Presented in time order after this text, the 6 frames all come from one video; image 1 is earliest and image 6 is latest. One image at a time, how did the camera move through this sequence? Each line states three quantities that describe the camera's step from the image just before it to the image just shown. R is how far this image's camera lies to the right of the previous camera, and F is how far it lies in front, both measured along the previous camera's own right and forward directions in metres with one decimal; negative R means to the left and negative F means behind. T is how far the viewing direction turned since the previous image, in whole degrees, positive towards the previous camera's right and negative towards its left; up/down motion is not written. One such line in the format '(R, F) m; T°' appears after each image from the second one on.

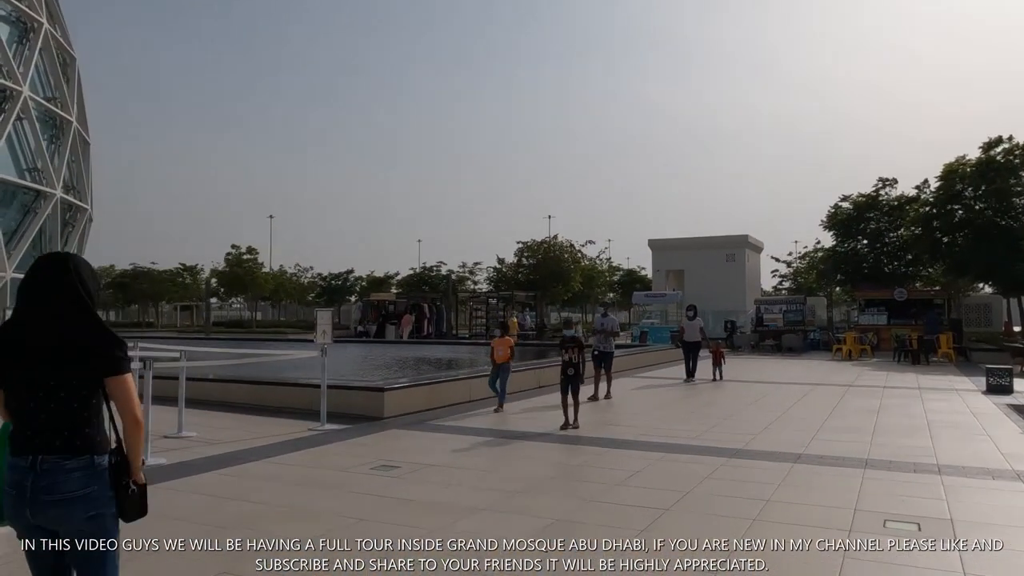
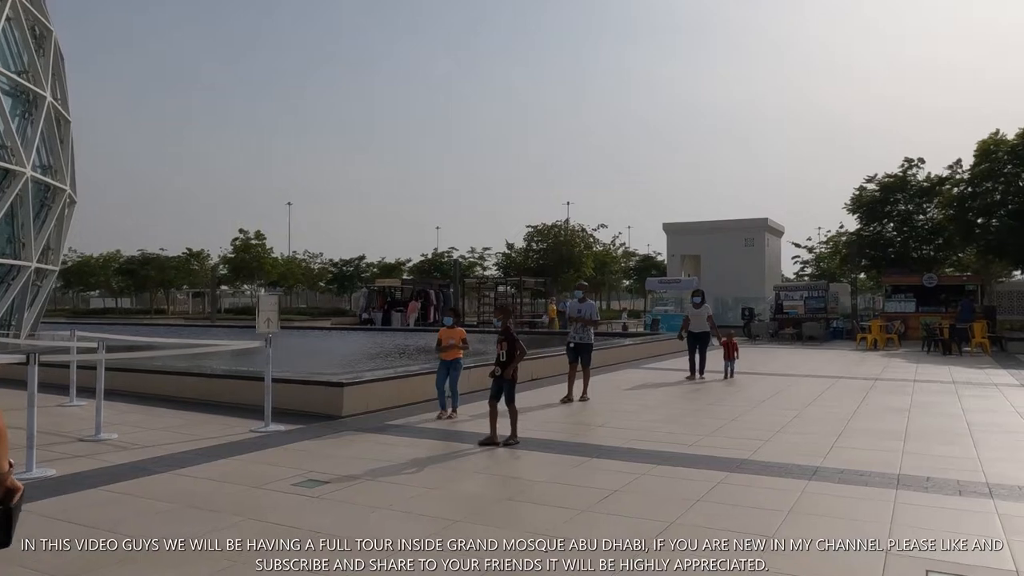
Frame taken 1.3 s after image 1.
(+0.5, +1.3) m; -2°
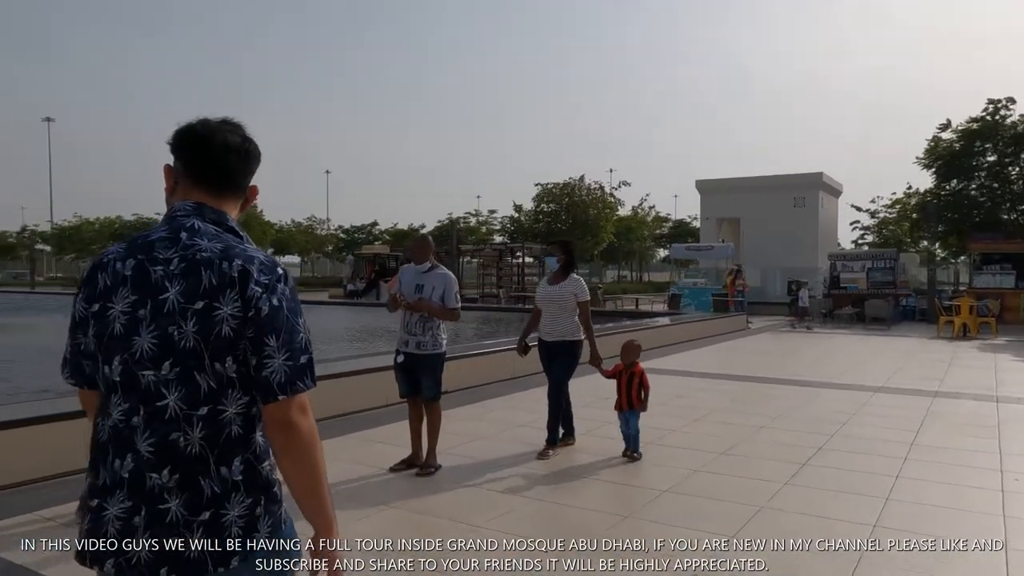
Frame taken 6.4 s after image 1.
(+1.7, +5.1) m; -4°
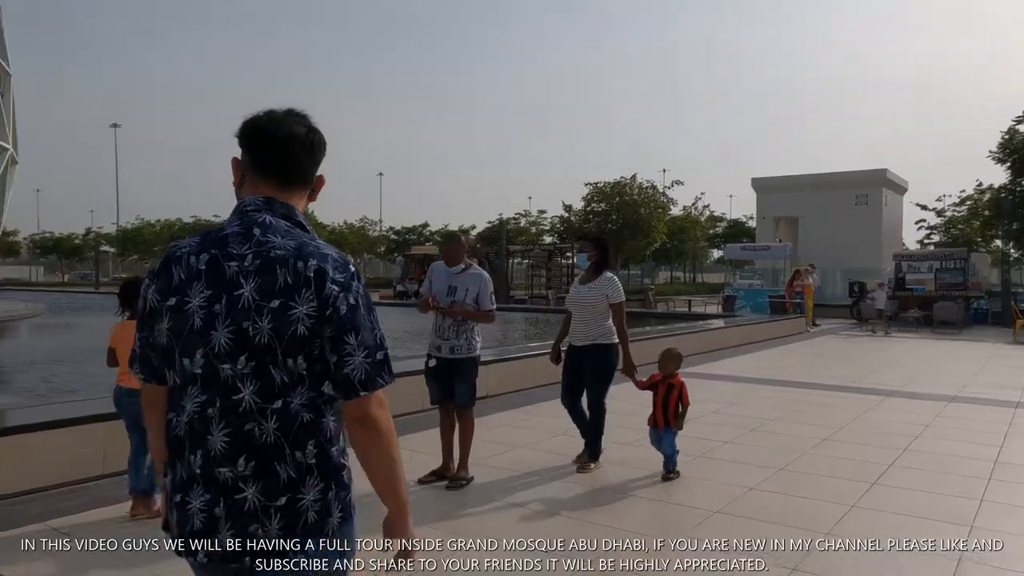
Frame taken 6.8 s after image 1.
(+0.1, +0.4) m; -4°
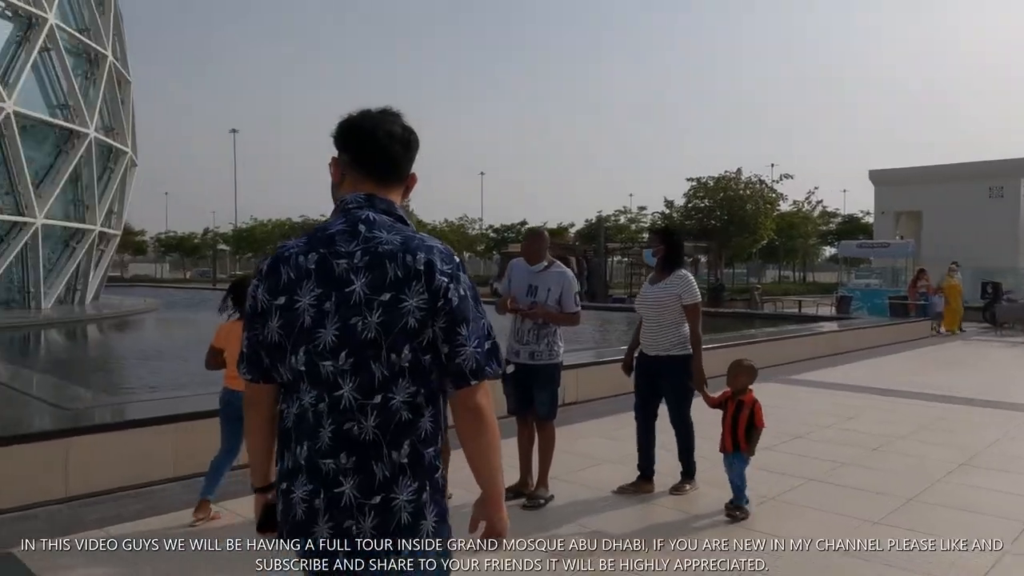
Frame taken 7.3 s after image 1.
(+0.1, +0.5) m; -8°
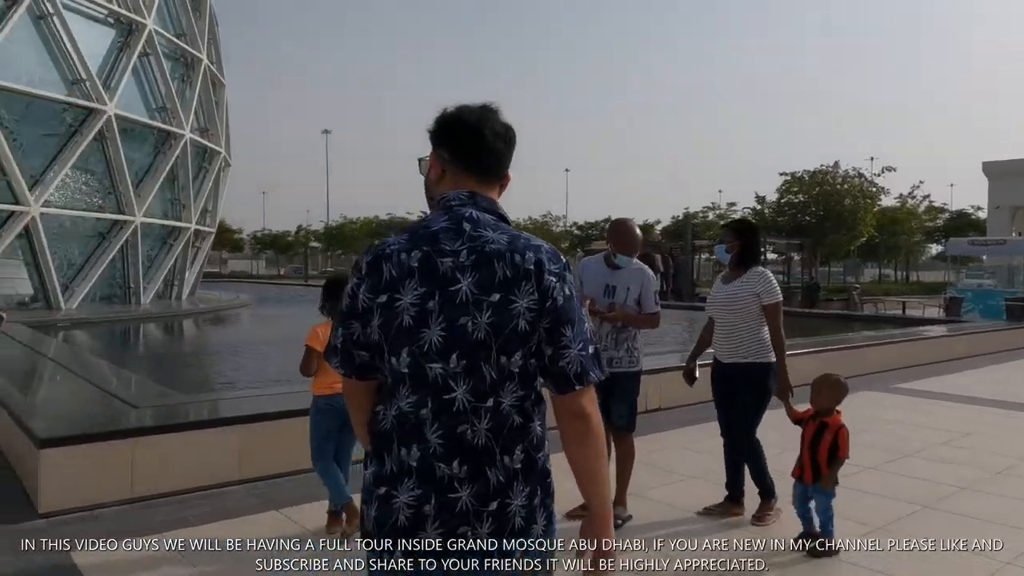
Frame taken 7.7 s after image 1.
(0.0, +0.3) m; -6°
